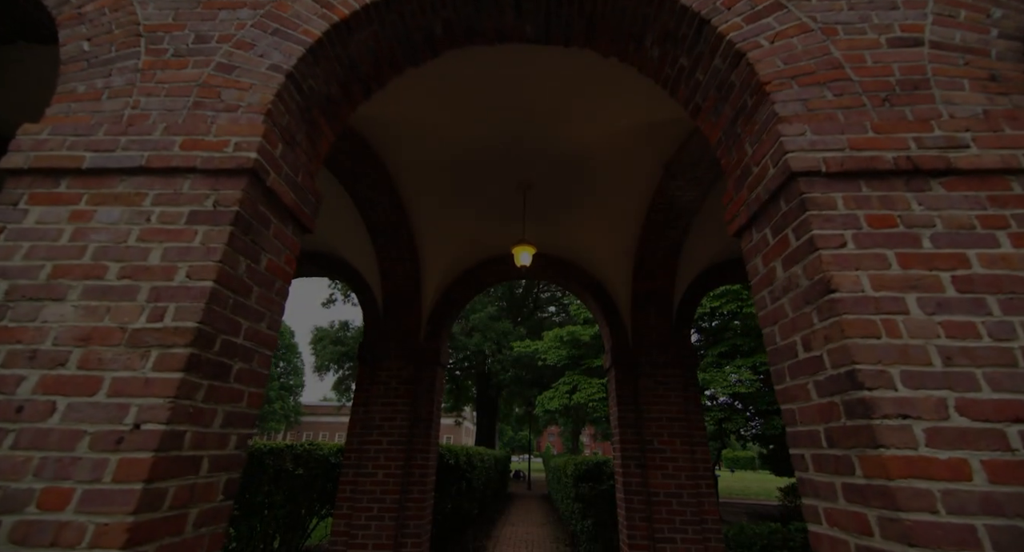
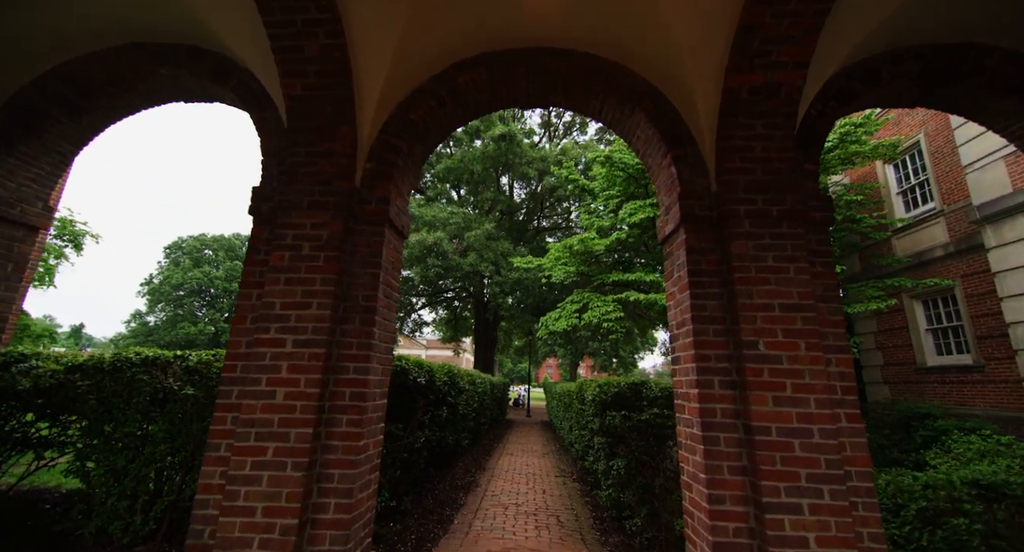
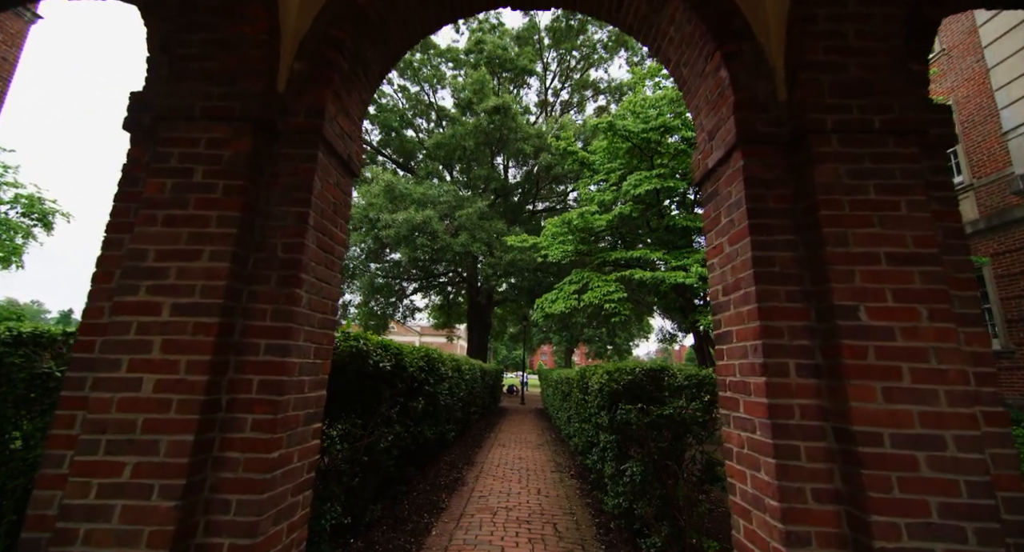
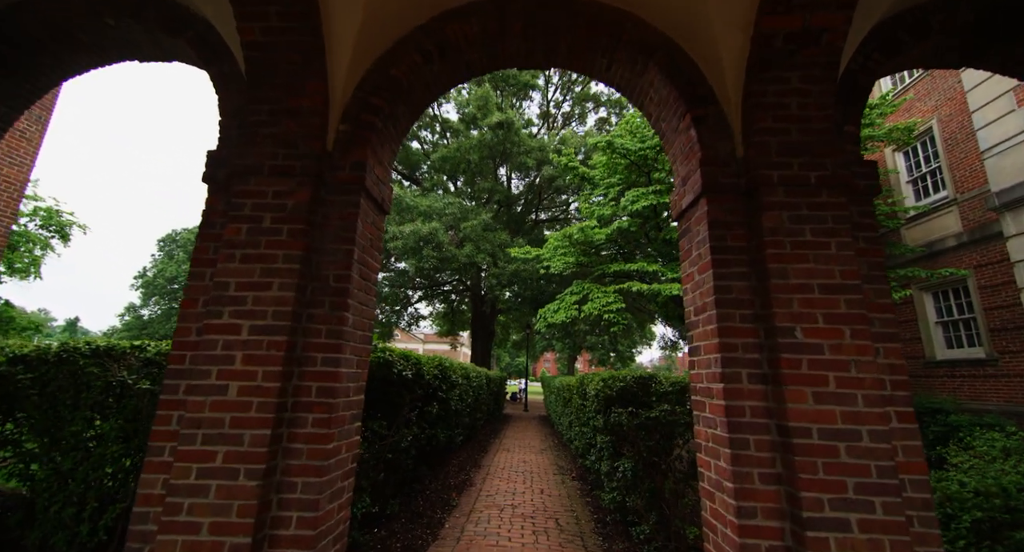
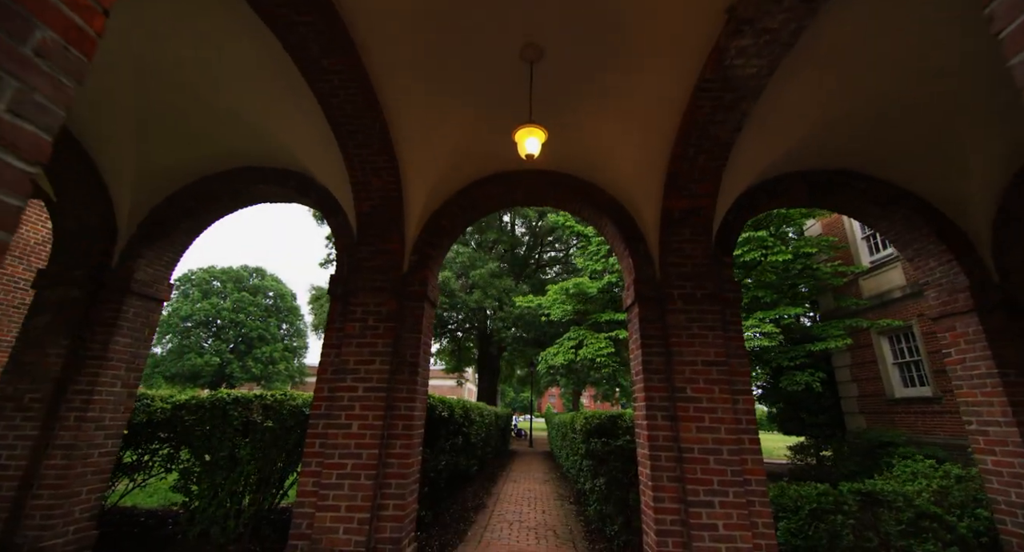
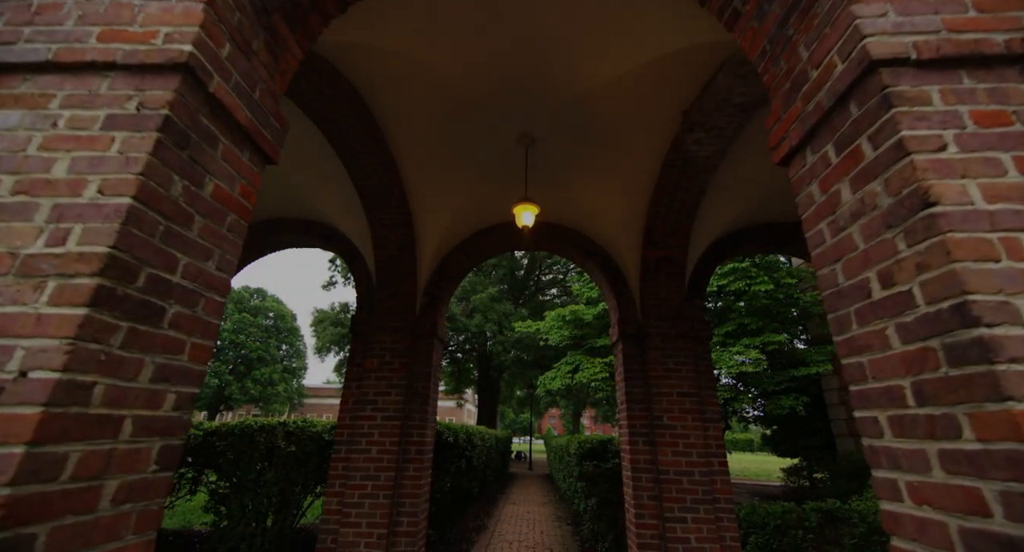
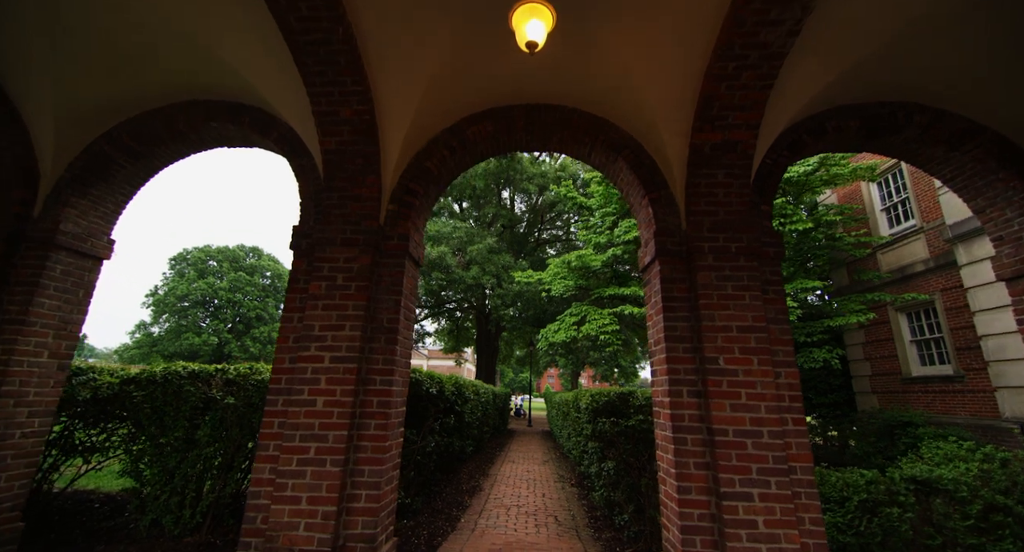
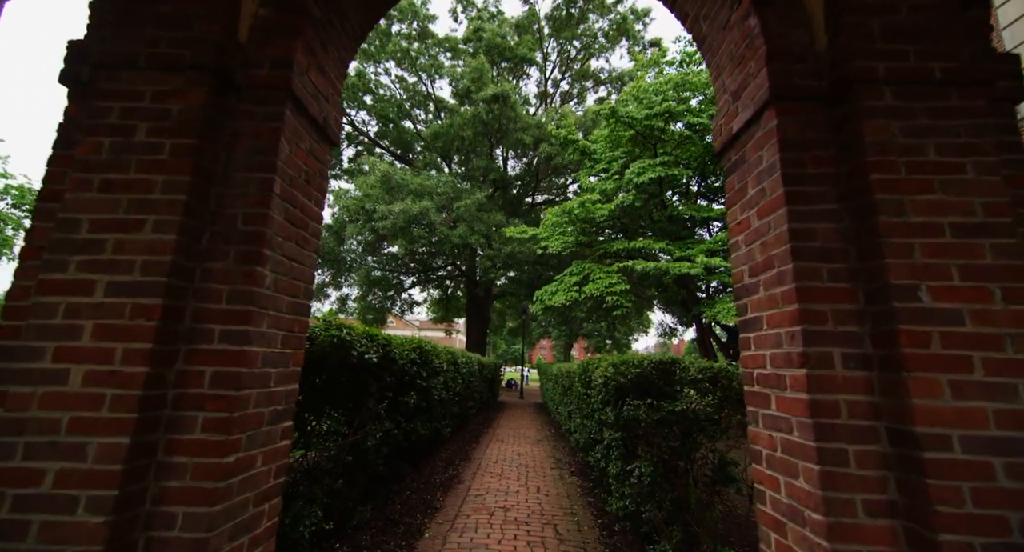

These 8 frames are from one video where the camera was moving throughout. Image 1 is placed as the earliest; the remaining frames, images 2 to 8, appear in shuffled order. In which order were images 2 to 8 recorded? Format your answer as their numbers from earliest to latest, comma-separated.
6, 5, 7, 2, 4, 3, 8
